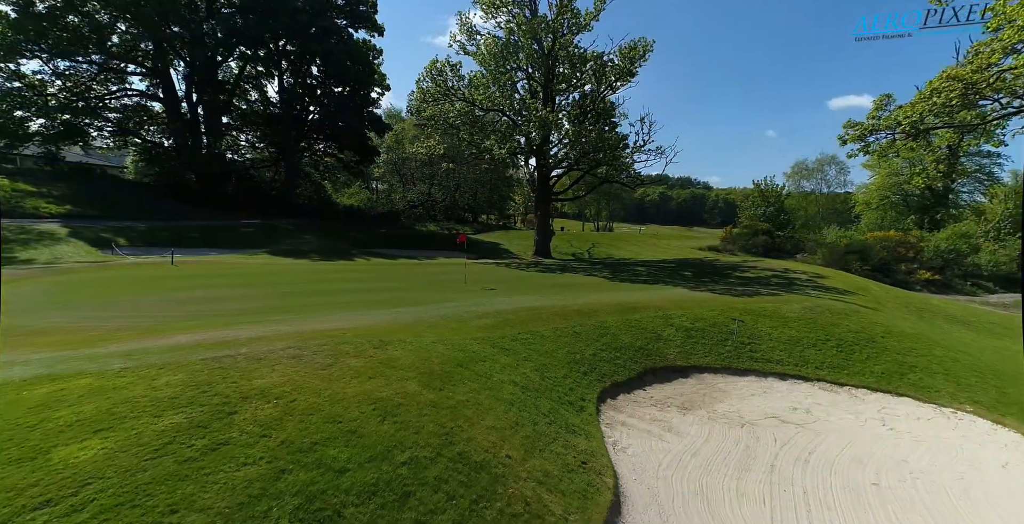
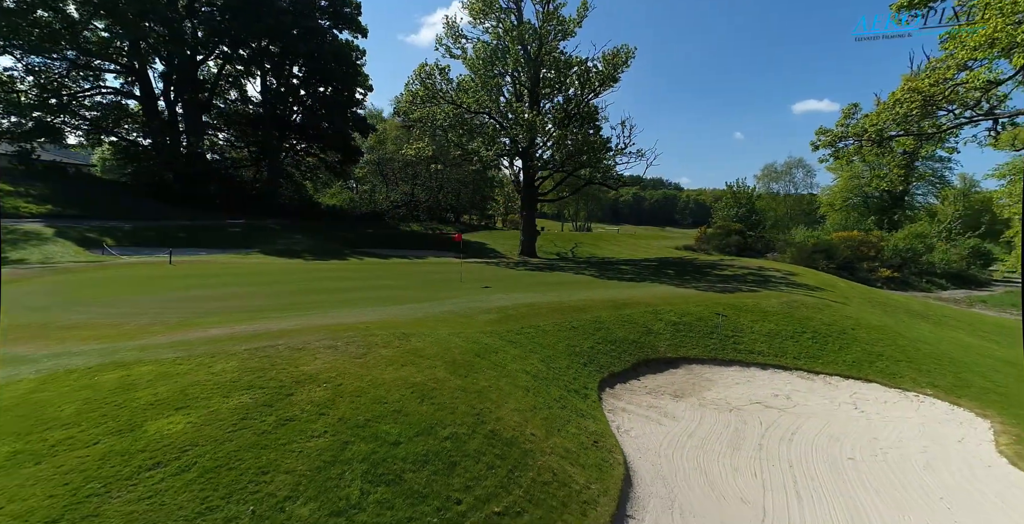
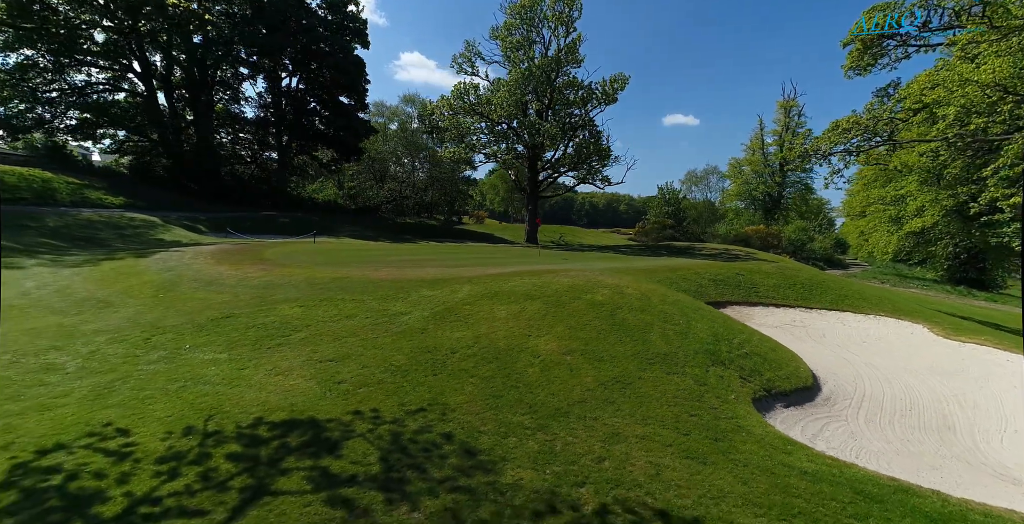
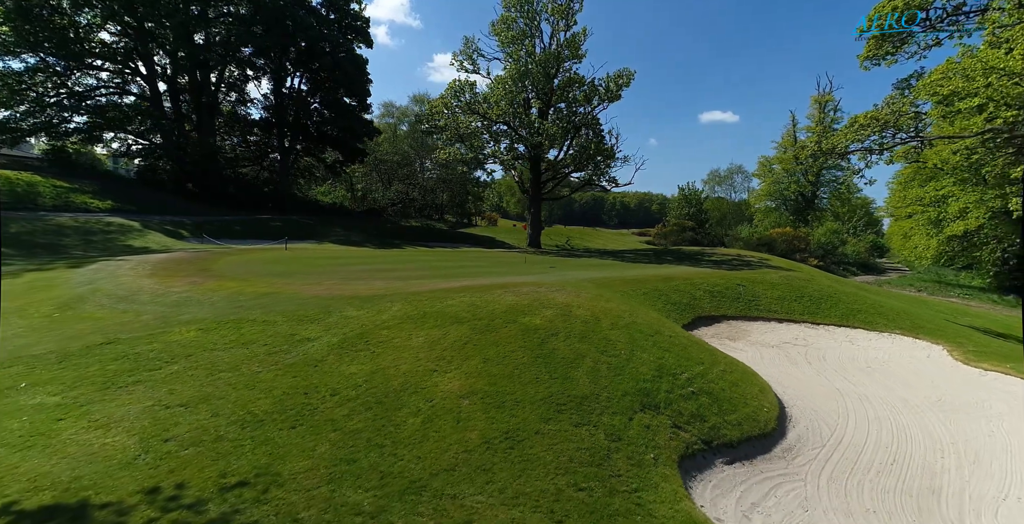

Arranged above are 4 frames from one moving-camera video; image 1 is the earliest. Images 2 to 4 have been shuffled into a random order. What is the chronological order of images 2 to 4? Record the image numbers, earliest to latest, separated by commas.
2, 4, 3
